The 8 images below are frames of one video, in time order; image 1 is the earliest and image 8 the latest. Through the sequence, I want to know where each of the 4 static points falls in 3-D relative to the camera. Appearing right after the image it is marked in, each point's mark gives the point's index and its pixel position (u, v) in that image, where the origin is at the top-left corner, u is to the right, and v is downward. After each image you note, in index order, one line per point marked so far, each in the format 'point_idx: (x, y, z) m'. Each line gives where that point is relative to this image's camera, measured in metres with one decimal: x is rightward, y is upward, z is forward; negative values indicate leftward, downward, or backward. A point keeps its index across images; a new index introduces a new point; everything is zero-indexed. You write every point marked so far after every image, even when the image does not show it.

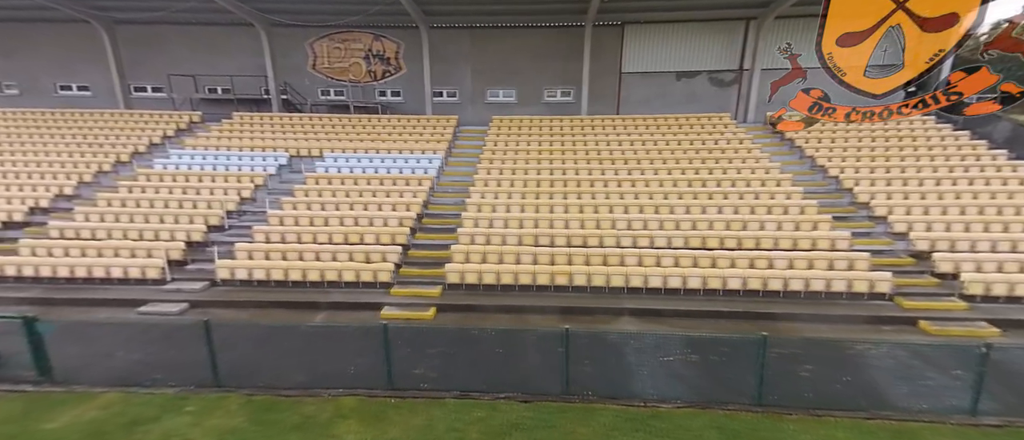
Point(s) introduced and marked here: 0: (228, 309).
0: (-5.0, -1.6, +7.2) m
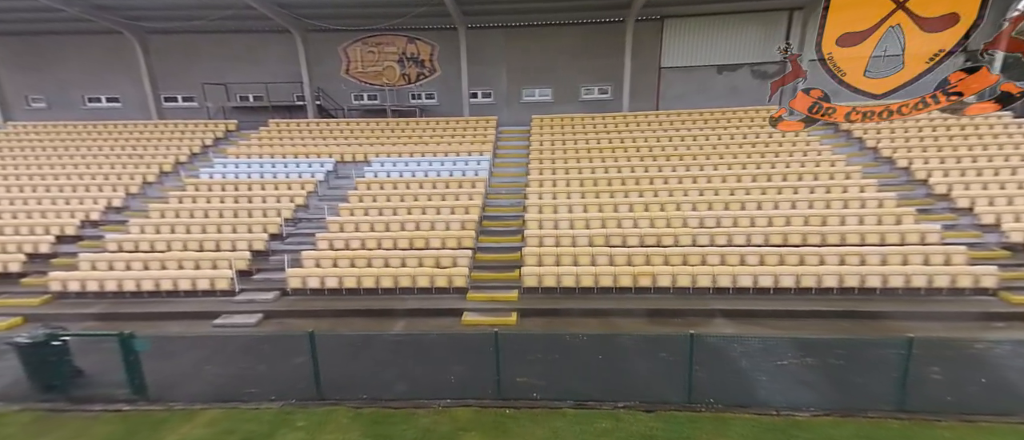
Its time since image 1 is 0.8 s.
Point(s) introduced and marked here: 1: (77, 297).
0: (-3.6, -1.7, +7.1) m
1: (-8.2, -1.5, +7.7) m
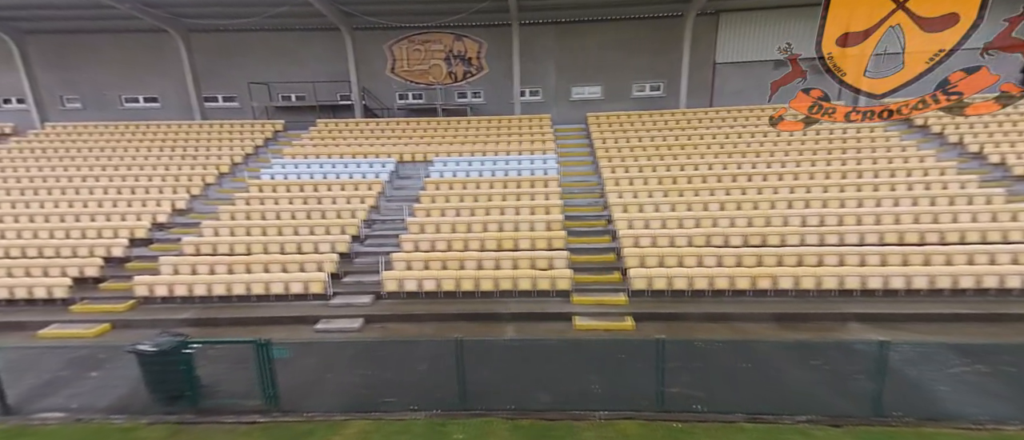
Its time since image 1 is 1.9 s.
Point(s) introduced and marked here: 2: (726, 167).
0: (-1.8, -1.7, +6.8) m
1: (-6.4, -1.5, +7.4) m
2: (+5.6, +1.4, +10.6) m
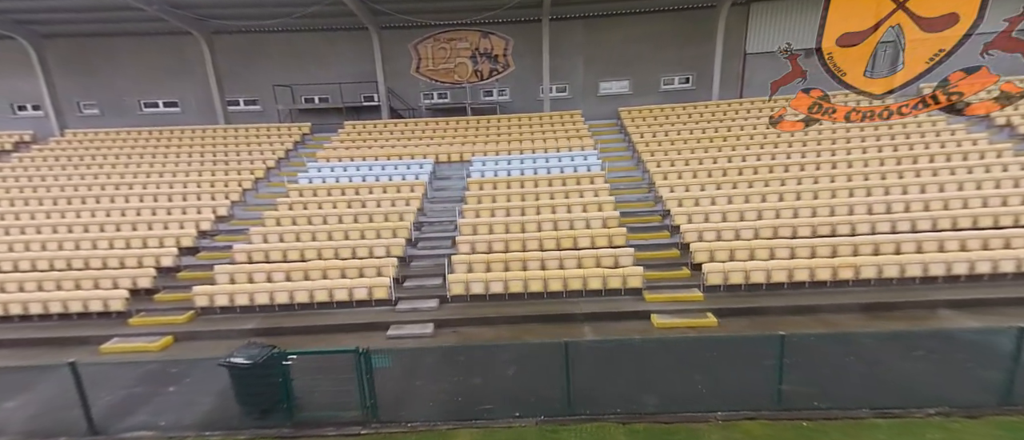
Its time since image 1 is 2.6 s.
0: (-0.5, -1.7, +6.6) m
1: (-5.2, -1.7, +7.3) m
2: (+6.7, +1.6, +10.5) m
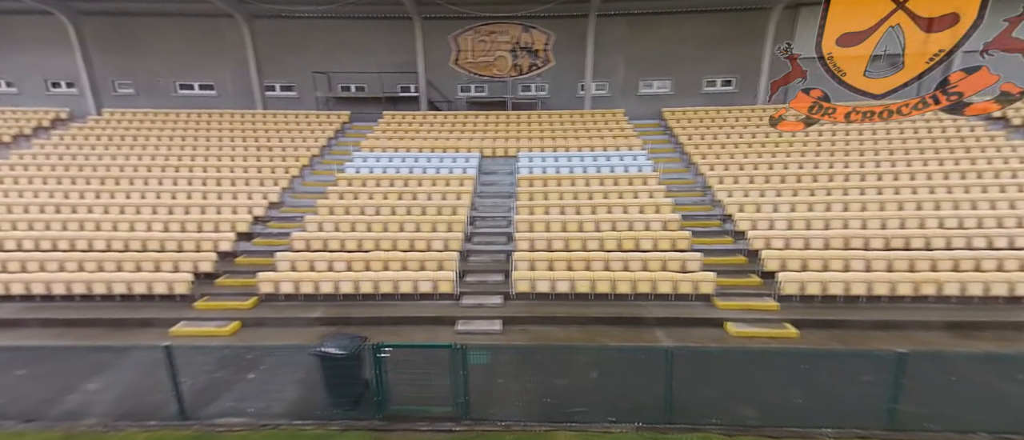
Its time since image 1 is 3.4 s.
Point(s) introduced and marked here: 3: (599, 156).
0: (+0.6, -1.7, +6.6) m
1: (-4.0, -1.4, +7.2) m
2: (+8.0, +1.4, +10.3) m
3: (+2.4, +1.8, +11.2) m
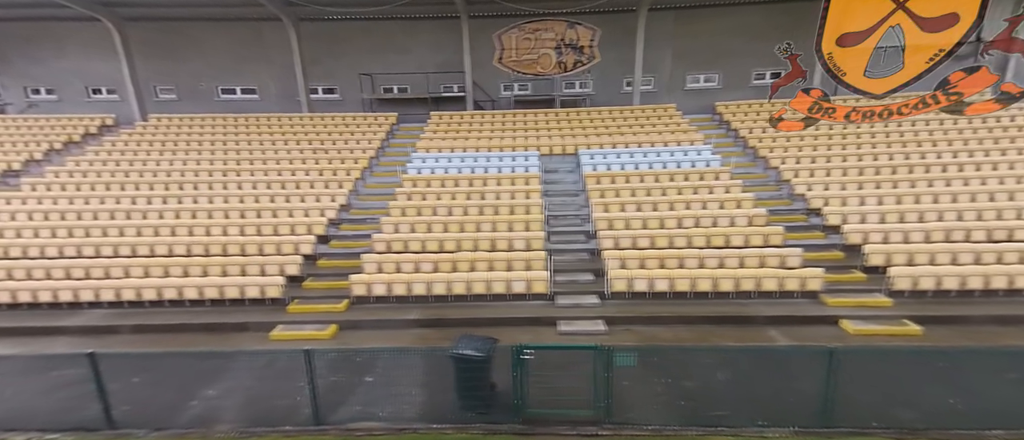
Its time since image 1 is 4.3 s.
0: (+2.2, -1.7, +6.4) m
1: (-2.4, -1.5, +7.2) m
2: (+9.7, +1.5, +10.0) m
3: (+4.1, +1.8, +11.1) m
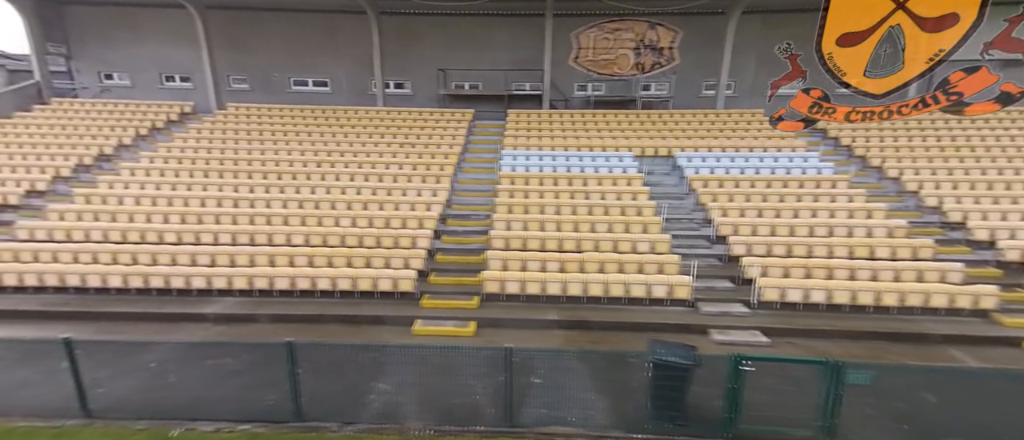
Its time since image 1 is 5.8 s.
0: (+4.5, -1.8, +6.0) m
1: (-0.1, -1.4, +7.0) m
2: (+12.2, +1.1, +9.4) m
3: (+6.7, +1.6, +10.7) m
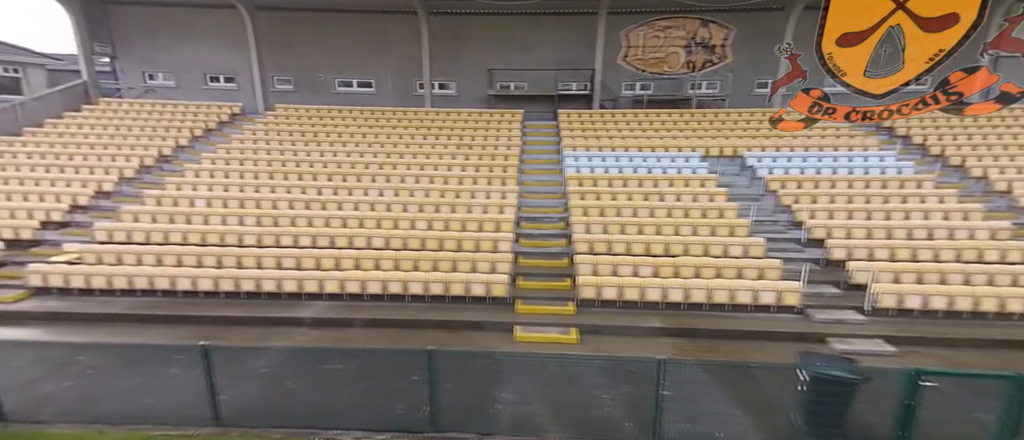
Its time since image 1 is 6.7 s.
0: (+6.1, -1.8, +5.7) m
1: (+1.6, -1.4, +6.8) m
2: (+13.9, +1.0, +8.9) m
3: (+8.4, +1.6, +10.3) m
